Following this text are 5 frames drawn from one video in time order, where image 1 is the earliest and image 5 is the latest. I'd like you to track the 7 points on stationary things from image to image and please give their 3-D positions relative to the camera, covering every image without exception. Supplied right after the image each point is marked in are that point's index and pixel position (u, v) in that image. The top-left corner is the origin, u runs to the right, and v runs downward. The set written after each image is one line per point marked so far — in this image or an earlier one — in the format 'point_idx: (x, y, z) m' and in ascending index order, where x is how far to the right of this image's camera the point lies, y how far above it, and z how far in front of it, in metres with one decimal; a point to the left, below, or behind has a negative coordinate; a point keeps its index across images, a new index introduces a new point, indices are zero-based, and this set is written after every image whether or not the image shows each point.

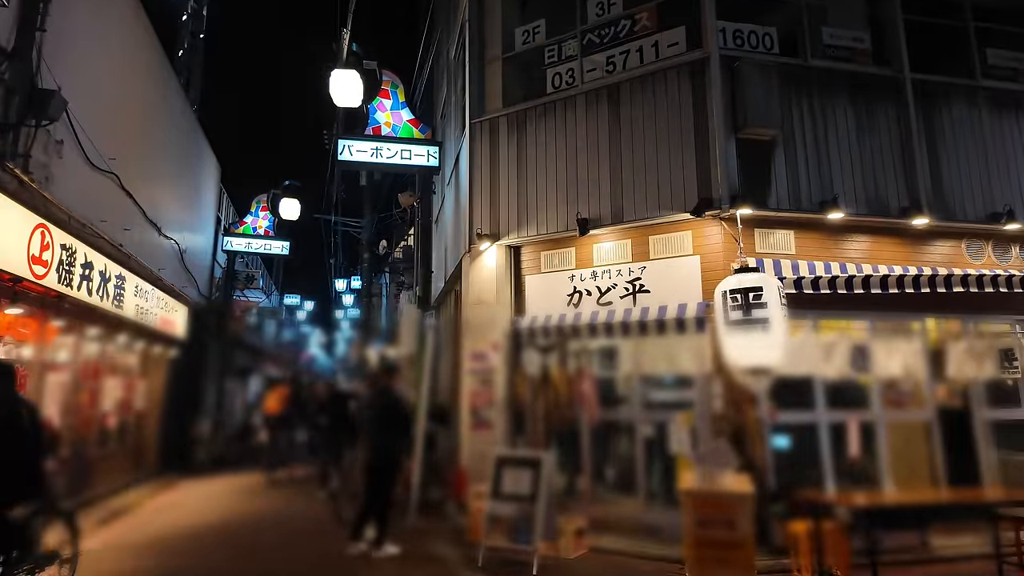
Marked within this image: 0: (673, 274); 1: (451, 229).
0: (+2.2, +0.2, +8.1) m
1: (-1.2, +1.2, +11.7) m
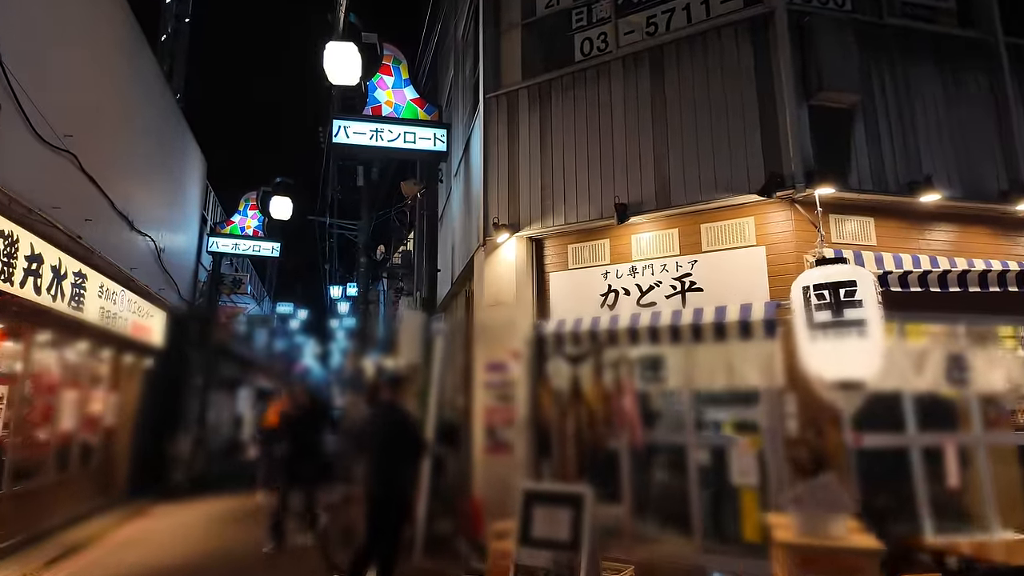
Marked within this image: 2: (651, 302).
0: (+2.5, +0.2, +6.8) m
1: (-0.9, +1.2, +10.4) m
2: (+1.7, -0.2, +7.2) m
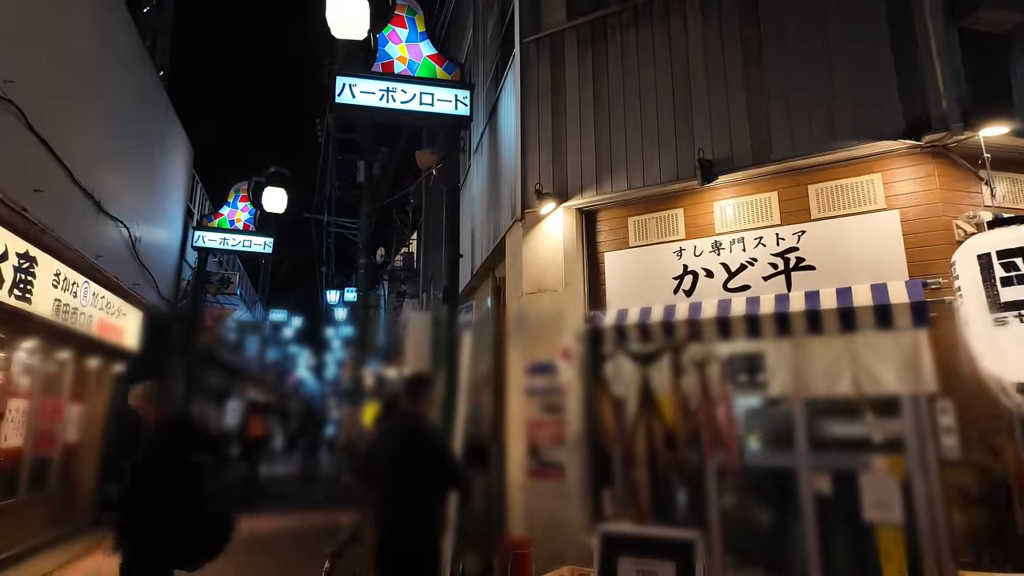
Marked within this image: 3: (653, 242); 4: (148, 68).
0: (+3.1, +0.4, +5.3) m
1: (-0.4, +1.3, +8.9) m
2: (+2.2, 0.0, +5.7) m
3: (+1.5, +0.5, +6.2) m
4: (-8.0, +4.8, +13.0) m
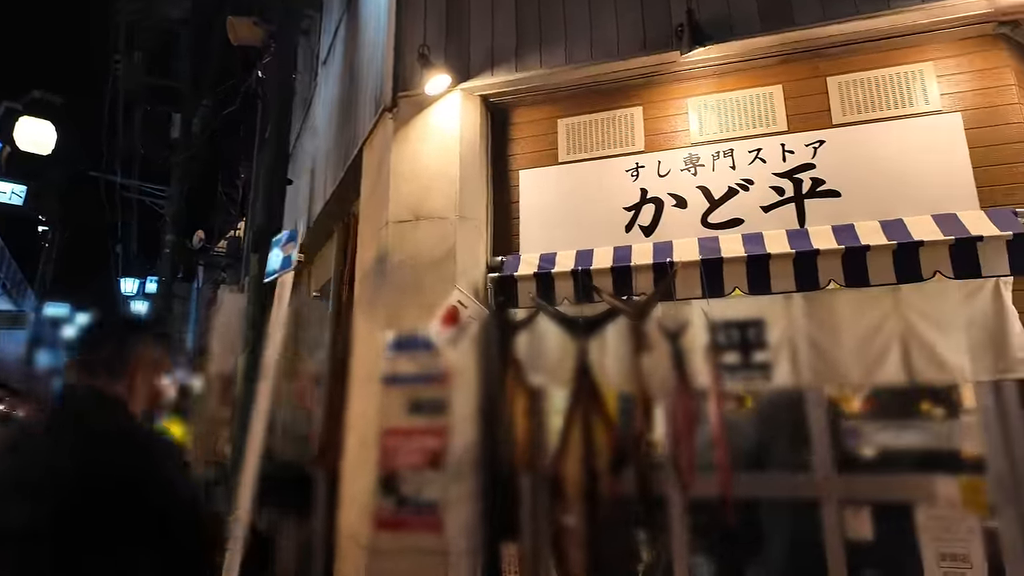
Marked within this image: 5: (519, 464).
0: (+2.3, +0.8, +3.5) m
1: (-1.9, +1.8, +6.2) m
2: (+1.4, +0.4, +3.7) m
3: (+0.6, +0.9, +4.1) m
4: (-10.1, +5.7, +8.5) m
5: (0.0, -1.1, +3.6) m
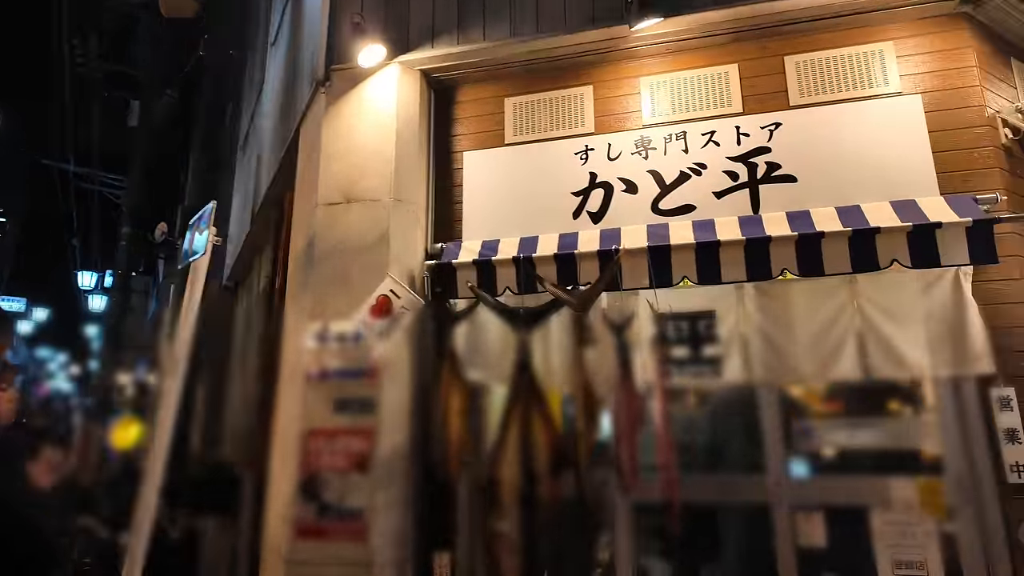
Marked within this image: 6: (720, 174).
0: (+2.0, +0.9, +3.4) m
1: (-2.3, +1.9, +5.9) m
2: (+1.0, +0.5, +3.5) m
3: (+0.2, +1.0, +3.8) m
4: (-10.6, +5.8, +7.8) m
5: (-0.3, -1.0, +3.3) m
6: (+1.2, +0.7, +3.5) m
